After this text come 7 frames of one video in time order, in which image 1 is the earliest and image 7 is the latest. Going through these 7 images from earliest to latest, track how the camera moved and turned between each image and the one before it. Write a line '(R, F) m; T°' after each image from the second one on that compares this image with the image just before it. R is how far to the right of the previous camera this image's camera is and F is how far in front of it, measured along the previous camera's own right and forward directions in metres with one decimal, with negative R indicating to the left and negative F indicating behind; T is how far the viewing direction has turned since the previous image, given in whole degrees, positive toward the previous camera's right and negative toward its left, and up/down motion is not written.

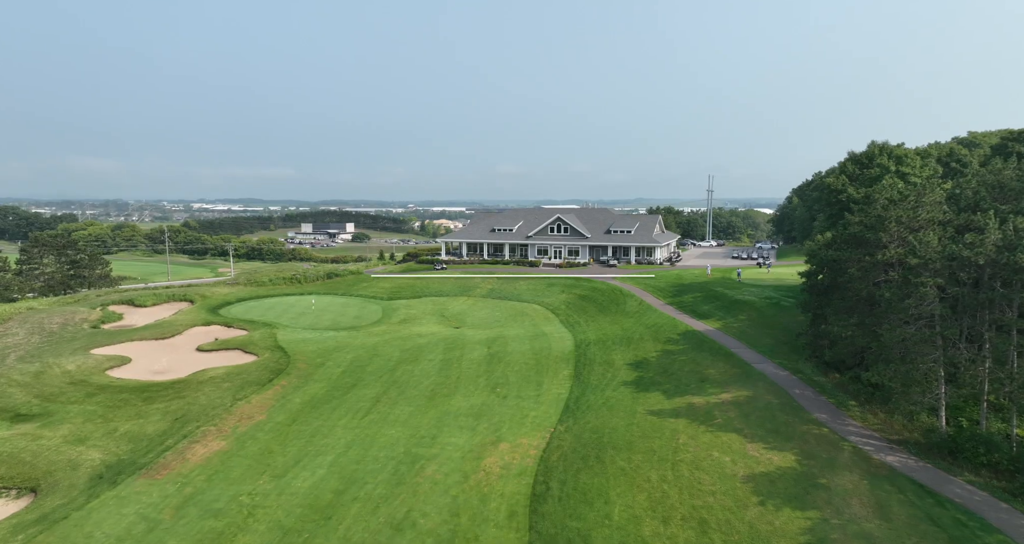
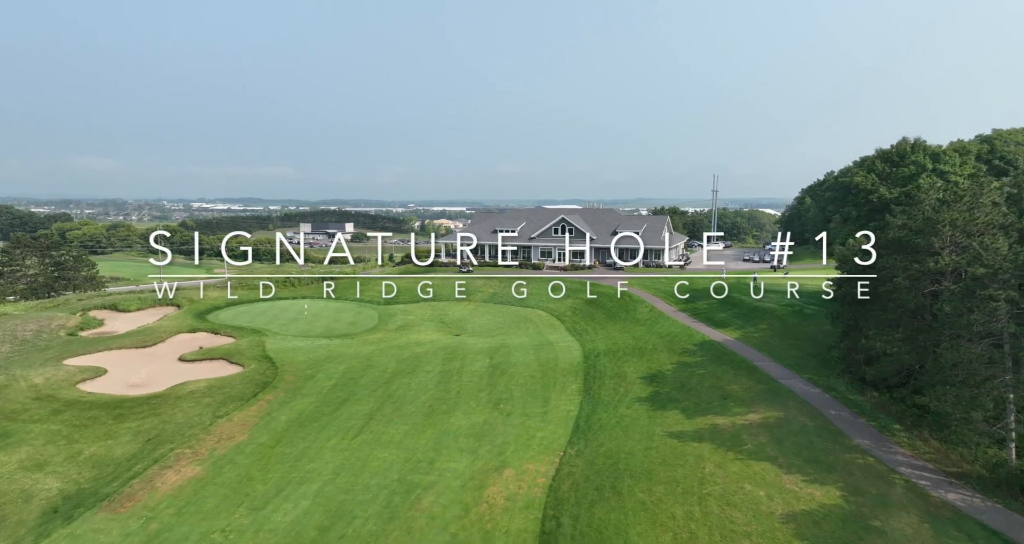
(-0.2, +2.1) m; 0°
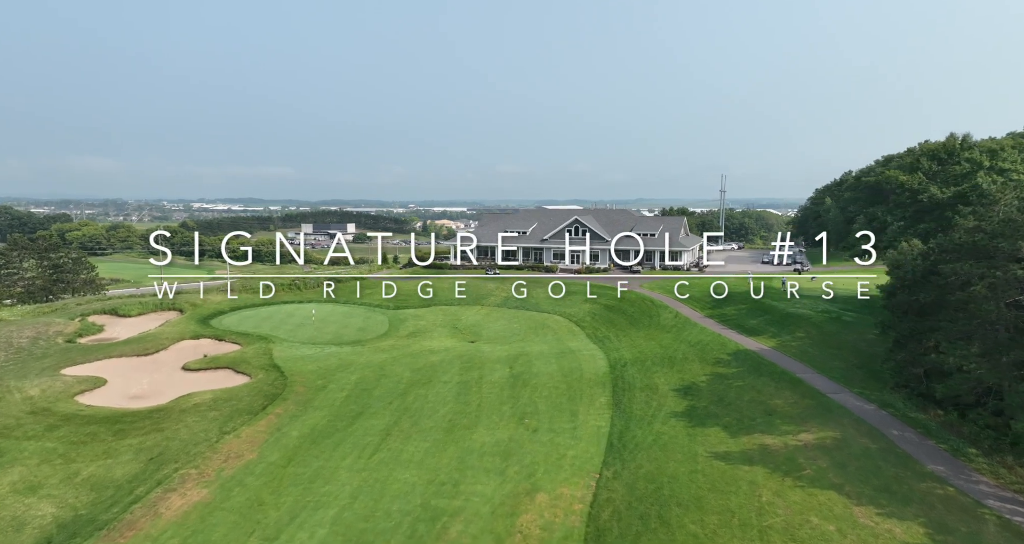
(-1.0, +1.5) m; 0°
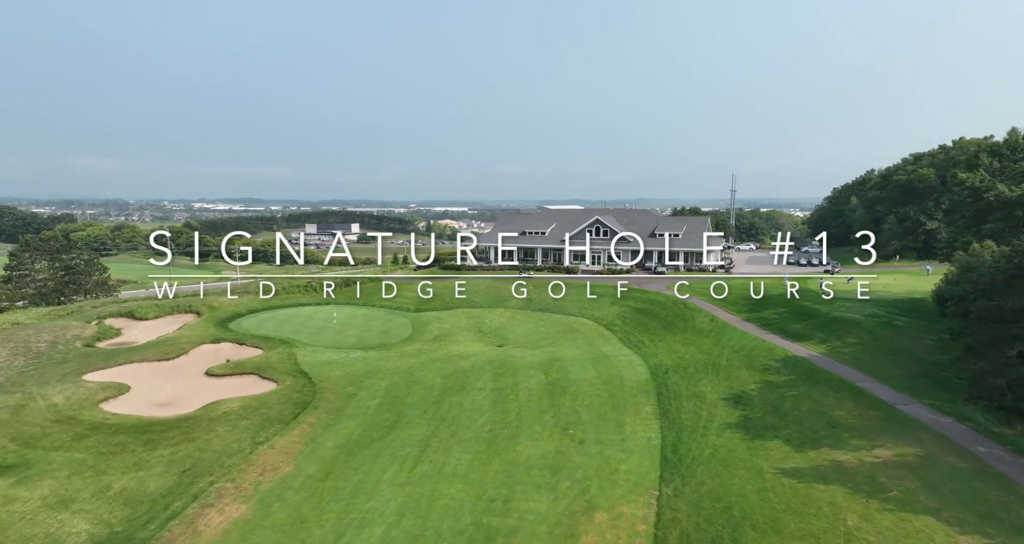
(-1.5, +1.0) m; 0°
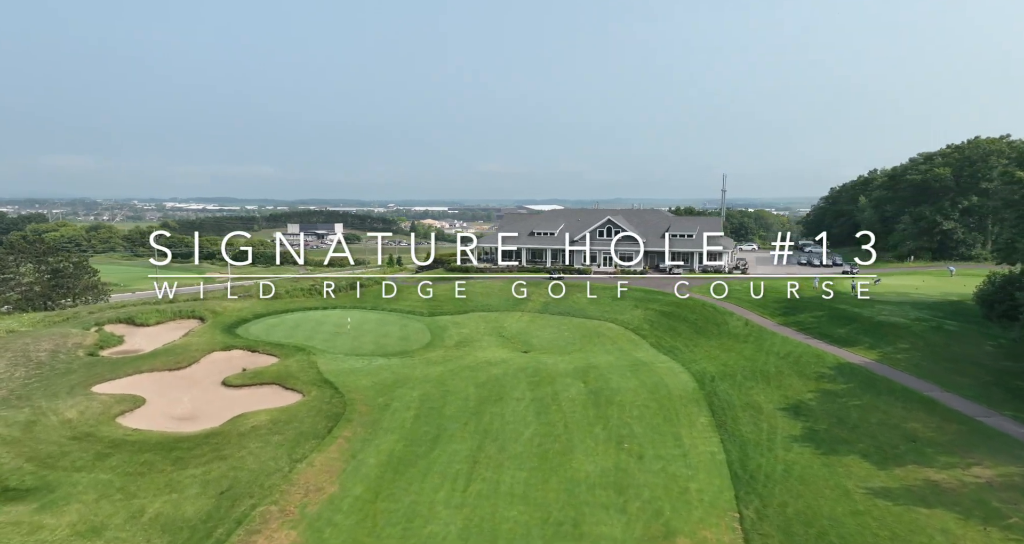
(-2.5, +1.1) m; +2°
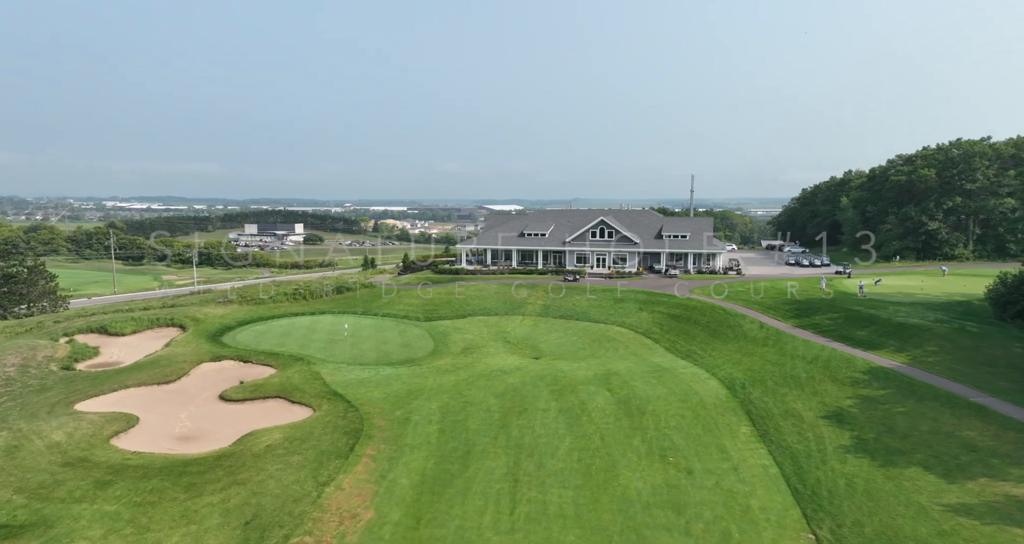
(-2.6, +1.2) m; +4°
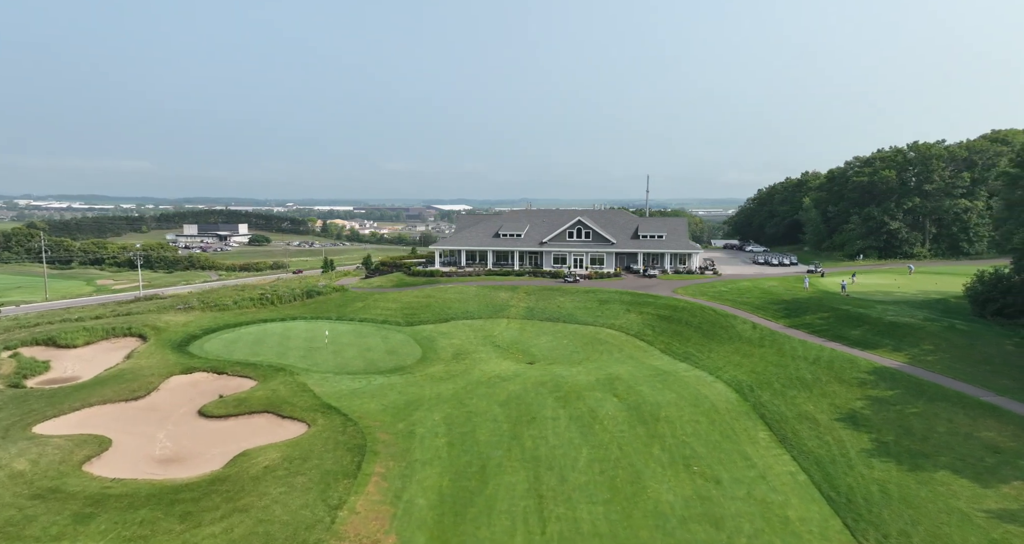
(-2.3, +1.0) m; +5°
